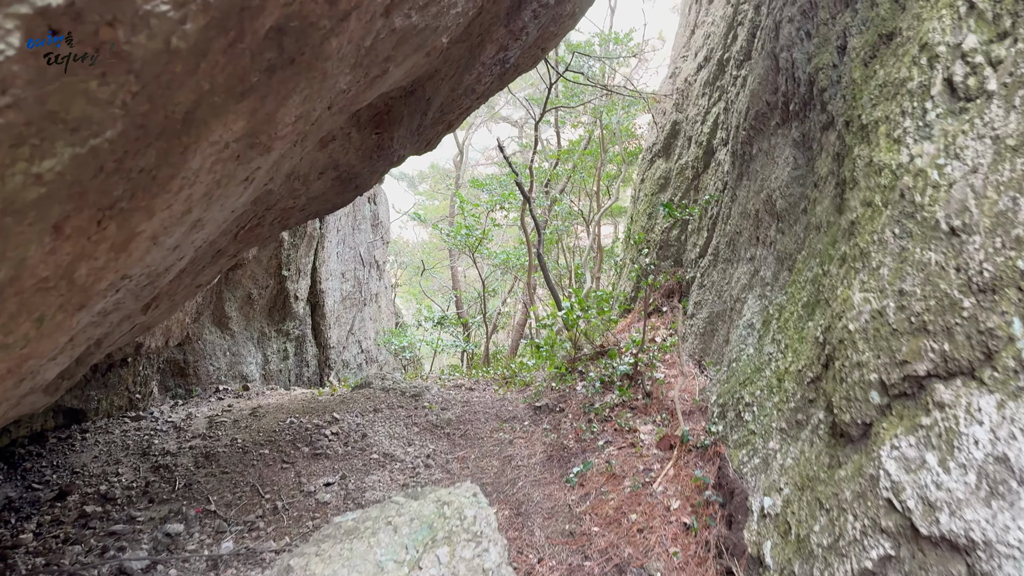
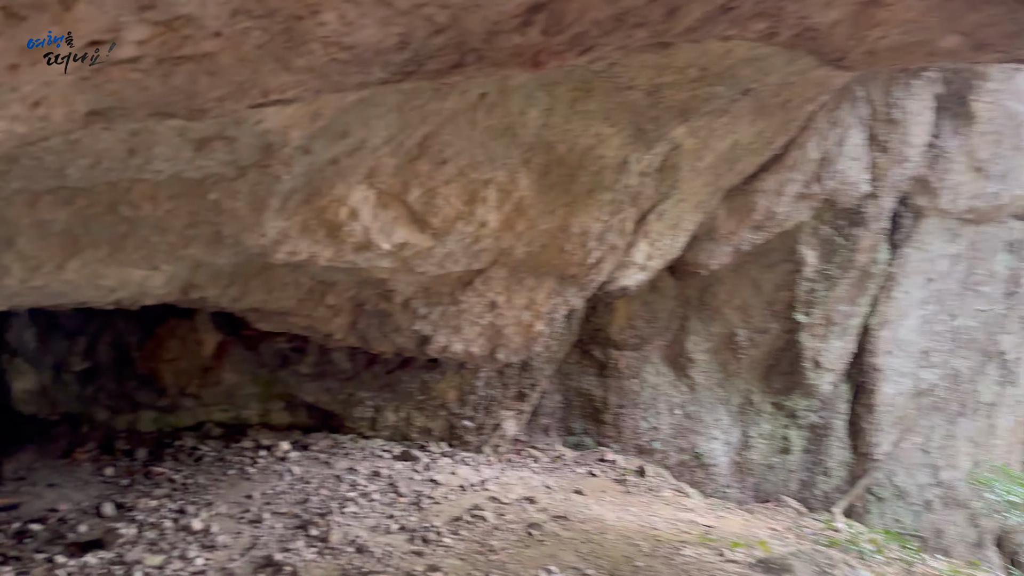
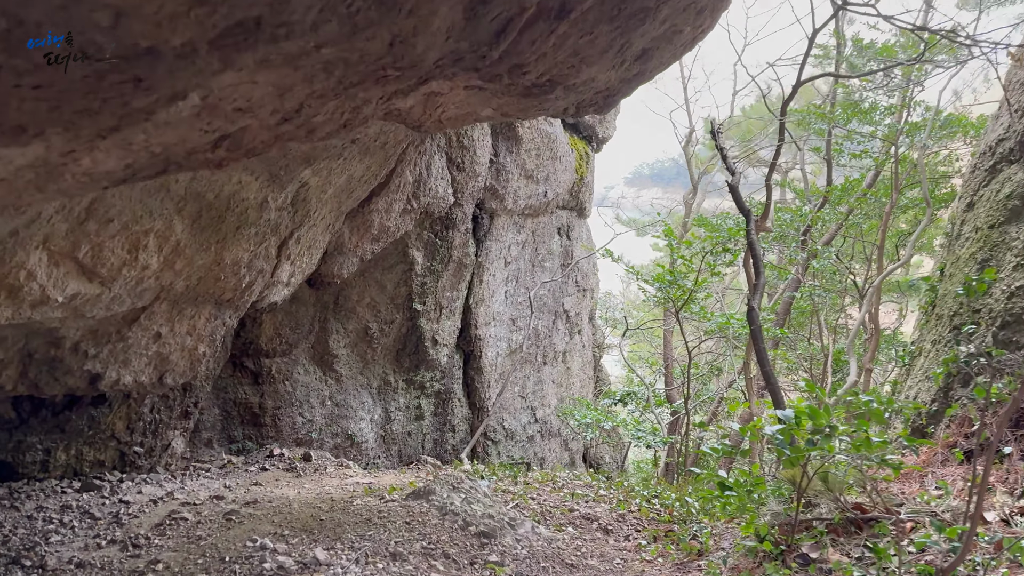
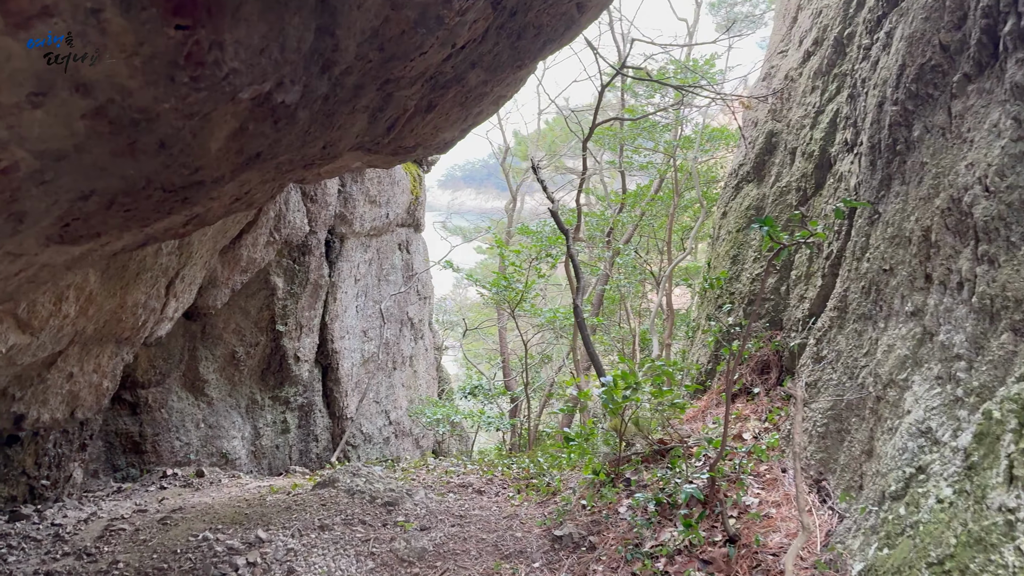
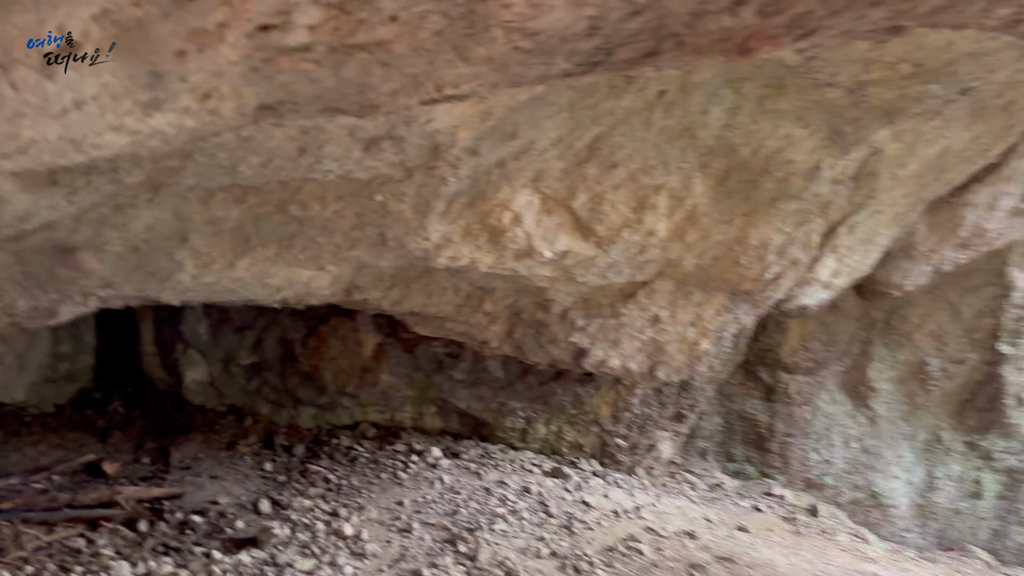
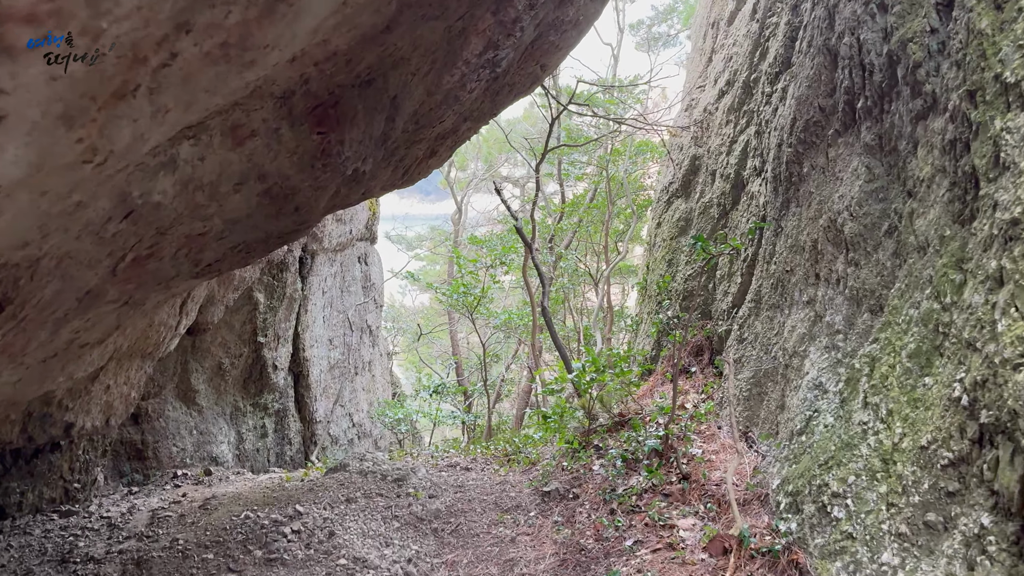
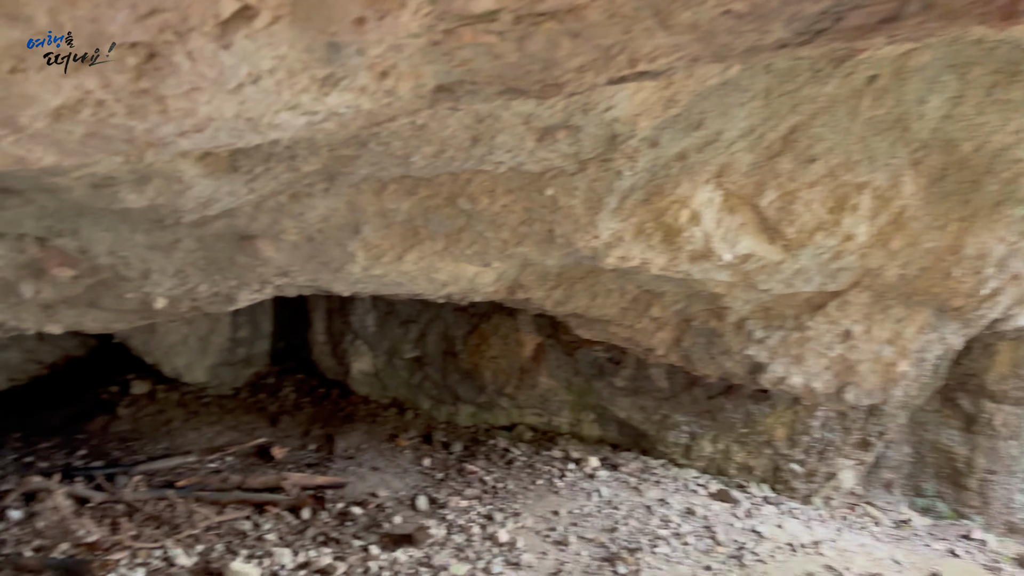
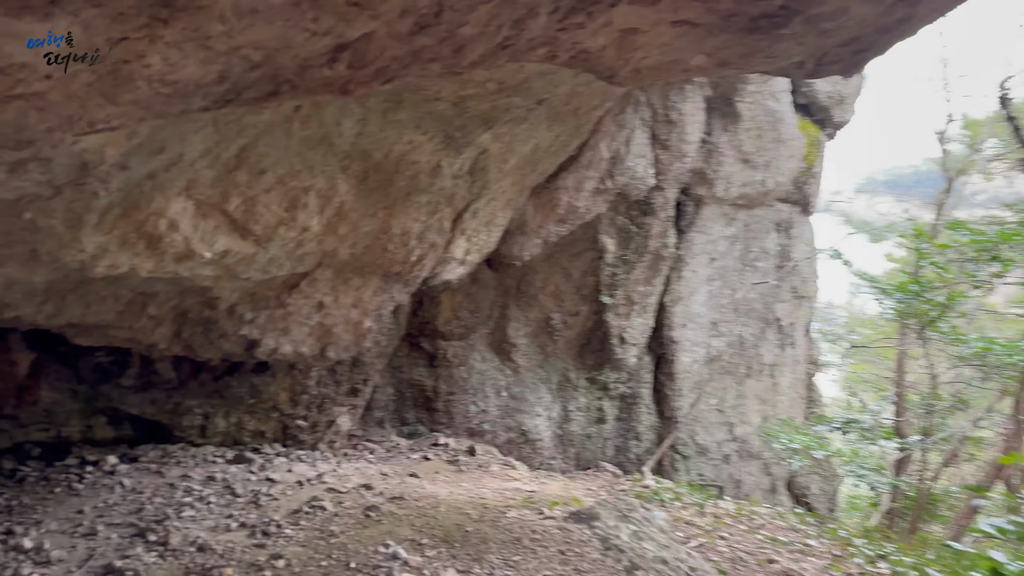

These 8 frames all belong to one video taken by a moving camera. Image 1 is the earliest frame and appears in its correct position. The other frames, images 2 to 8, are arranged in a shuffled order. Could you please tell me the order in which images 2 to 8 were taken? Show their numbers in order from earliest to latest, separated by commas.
6, 4, 3, 8, 2, 5, 7
